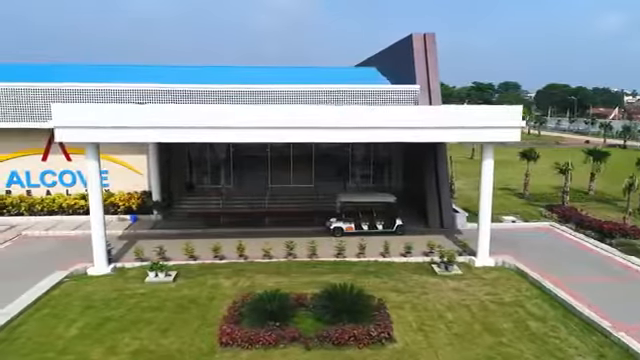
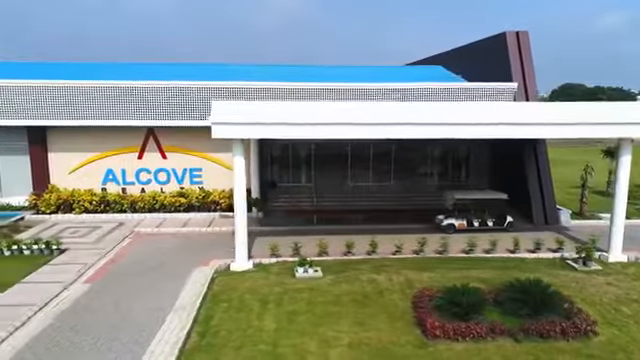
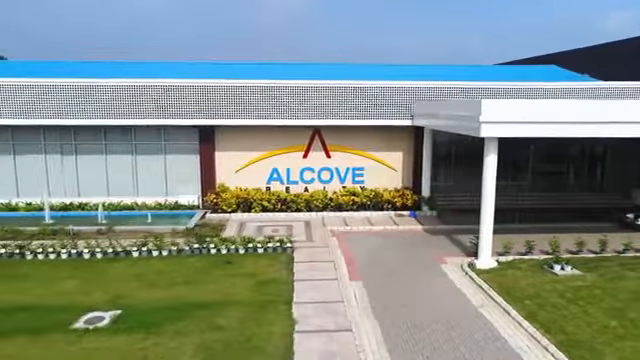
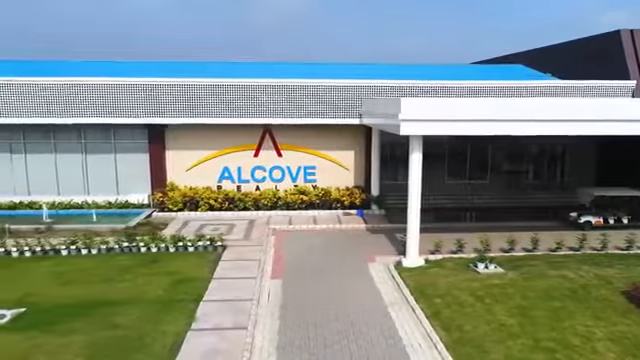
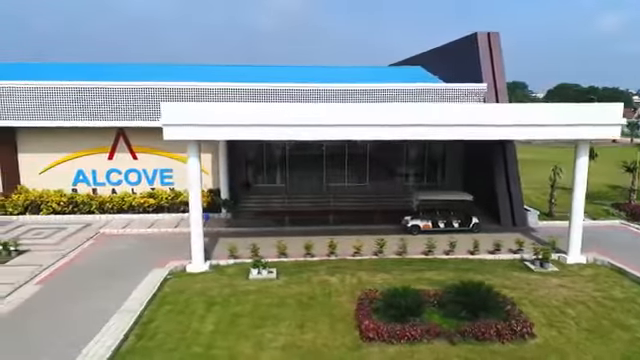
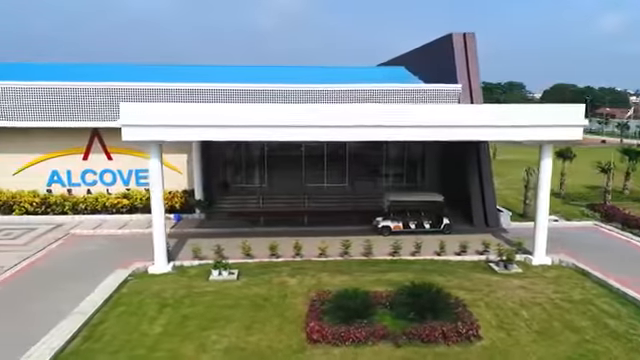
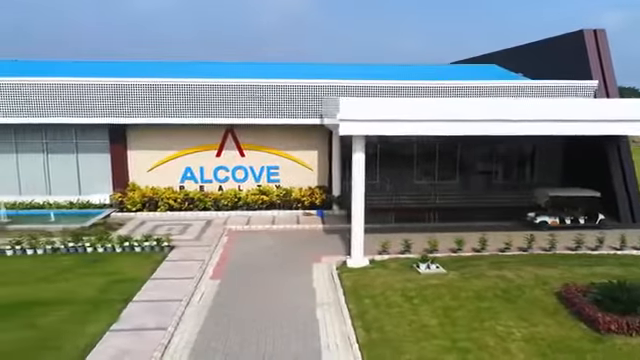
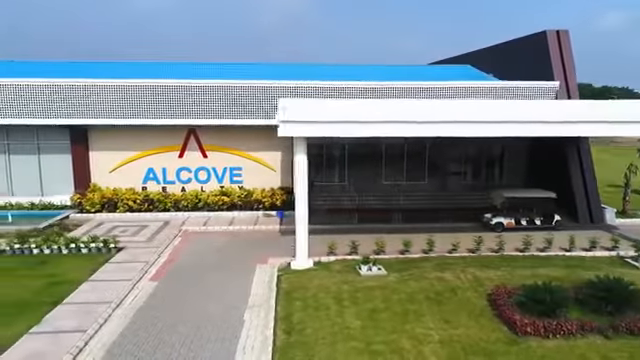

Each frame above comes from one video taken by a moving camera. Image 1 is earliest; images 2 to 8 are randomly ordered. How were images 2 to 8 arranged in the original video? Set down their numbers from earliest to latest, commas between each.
6, 5, 2, 8, 7, 4, 3
